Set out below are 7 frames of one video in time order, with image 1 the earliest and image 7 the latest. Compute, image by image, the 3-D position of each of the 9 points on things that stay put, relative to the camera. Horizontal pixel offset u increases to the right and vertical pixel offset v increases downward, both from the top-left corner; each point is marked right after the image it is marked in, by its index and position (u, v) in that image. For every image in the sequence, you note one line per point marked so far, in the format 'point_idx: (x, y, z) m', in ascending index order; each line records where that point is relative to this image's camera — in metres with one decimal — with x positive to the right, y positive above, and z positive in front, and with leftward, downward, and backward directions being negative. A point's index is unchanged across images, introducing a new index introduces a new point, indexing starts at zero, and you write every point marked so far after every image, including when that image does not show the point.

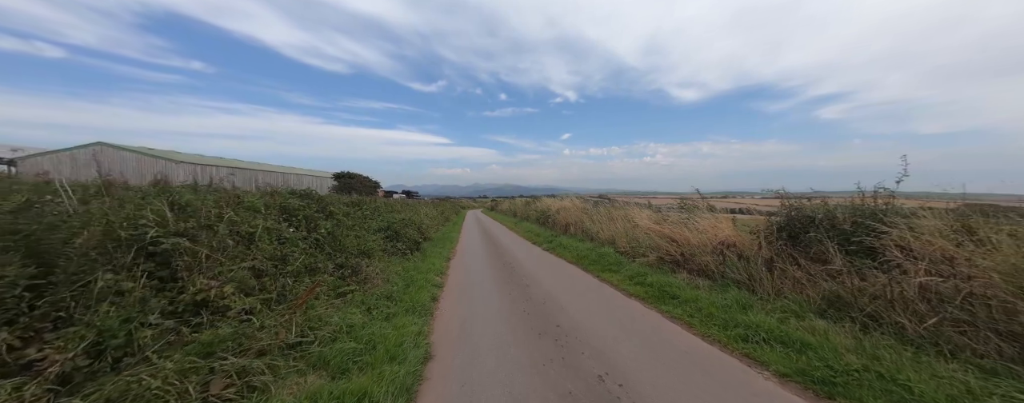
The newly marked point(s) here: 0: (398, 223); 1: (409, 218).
0: (-5.0, -0.9, +12.7) m
1: (-5.7, -0.9, +16.3) m
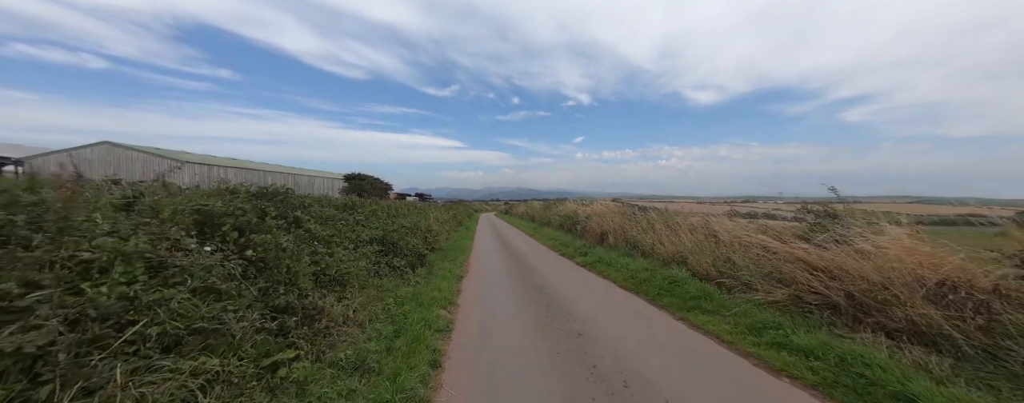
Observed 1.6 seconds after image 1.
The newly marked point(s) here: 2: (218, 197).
0: (-4.0, -1.0, +10.3) m
1: (-4.6, -1.1, +13.9) m
2: (-5.2, +0.1, +5.3) m
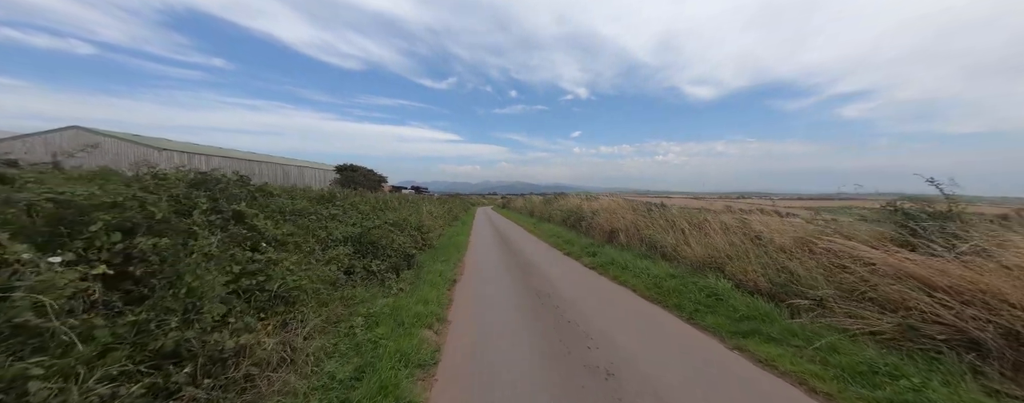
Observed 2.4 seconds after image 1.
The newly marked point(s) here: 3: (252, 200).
0: (-4.0, -0.8, +8.9) m
1: (-4.6, -0.8, +12.5) m
2: (-5.1, +0.2, +3.9) m
3: (-5.1, +0.1, +5.9) m
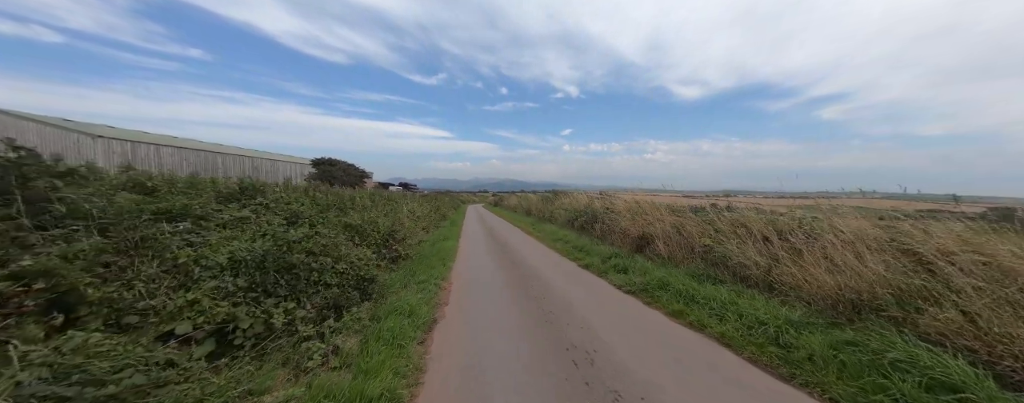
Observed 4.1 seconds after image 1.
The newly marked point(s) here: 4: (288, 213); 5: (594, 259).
0: (-3.8, -0.7, +5.9) m
1: (-4.5, -0.7, +9.4) m
2: (-4.8, +0.3, +0.8) m
3: (-4.9, +0.1, +2.9) m
4: (-4.8, -0.2, +6.4) m
5: (+2.8, -2.0, +10.3) m
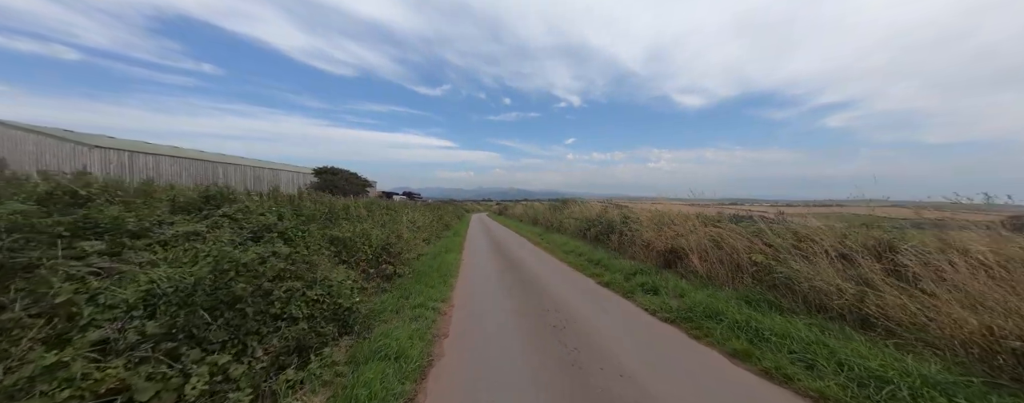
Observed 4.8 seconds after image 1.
0: (-3.6, -0.9, +4.8) m
1: (-4.3, -0.9, +8.3) m
2: (-4.6, +0.2, -0.2) m
3: (-4.7, 0.0, +1.8) m
4: (-4.6, -0.4, +5.4) m
5: (+3.1, -2.2, +9.1) m
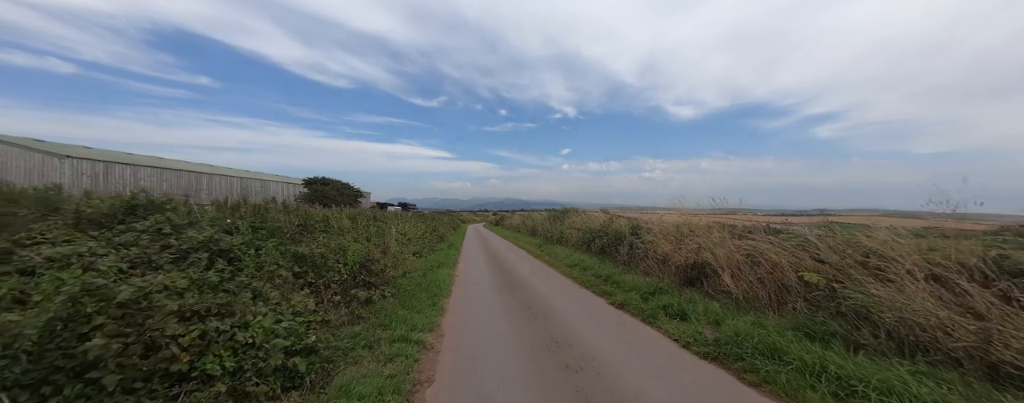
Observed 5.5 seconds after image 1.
0: (-3.5, -1.0, +3.6) m
1: (-4.3, -1.2, +7.2) m
2: (-4.5, +0.3, -1.4) m
3: (-4.6, 0.0, +0.7) m
4: (-4.6, -0.6, +4.2) m
5: (+3.1, -2.5, +8.0) m
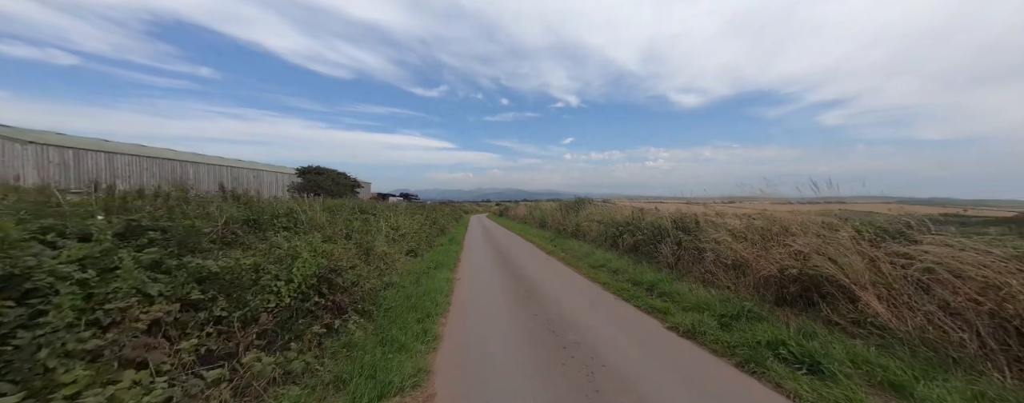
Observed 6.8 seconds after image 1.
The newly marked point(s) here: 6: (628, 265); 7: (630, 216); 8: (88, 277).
0: (-3.2, -0.9, +1.4) m
1: (-3.9, -1.0, +5.0) m
2: (-4.2, +0.2, -3.6) m
3: (-4.3, 0.0, -1.6) m
4: (-4.2, -0.5, +2.0) m
5: (+3.5, -2.2, +5.7) m
6: (+3.7, -2.0, +9.7) m
7: (+4.8, -0.5, +12.3) m
8: (-4.0, -0.7, +2.9) m
